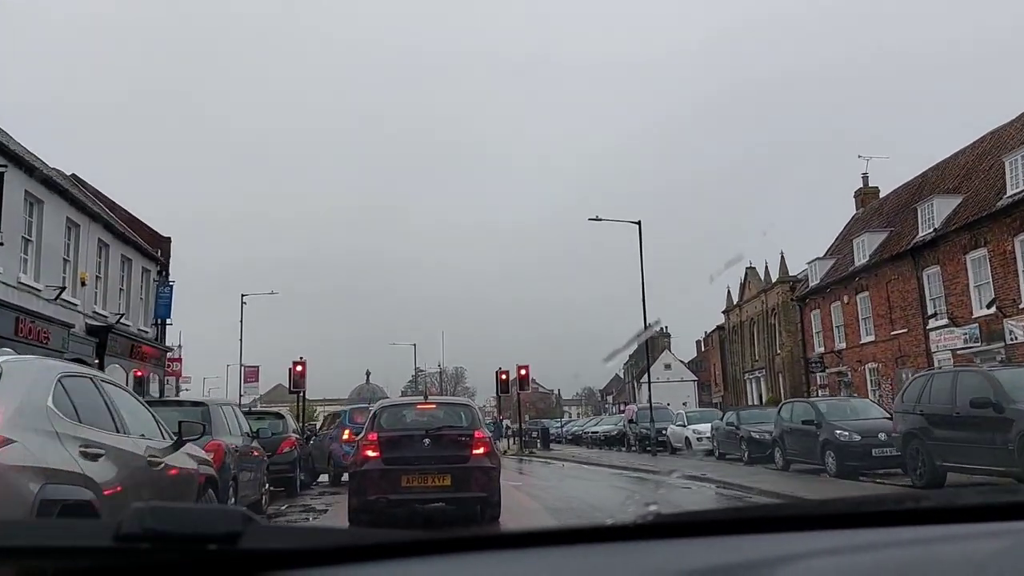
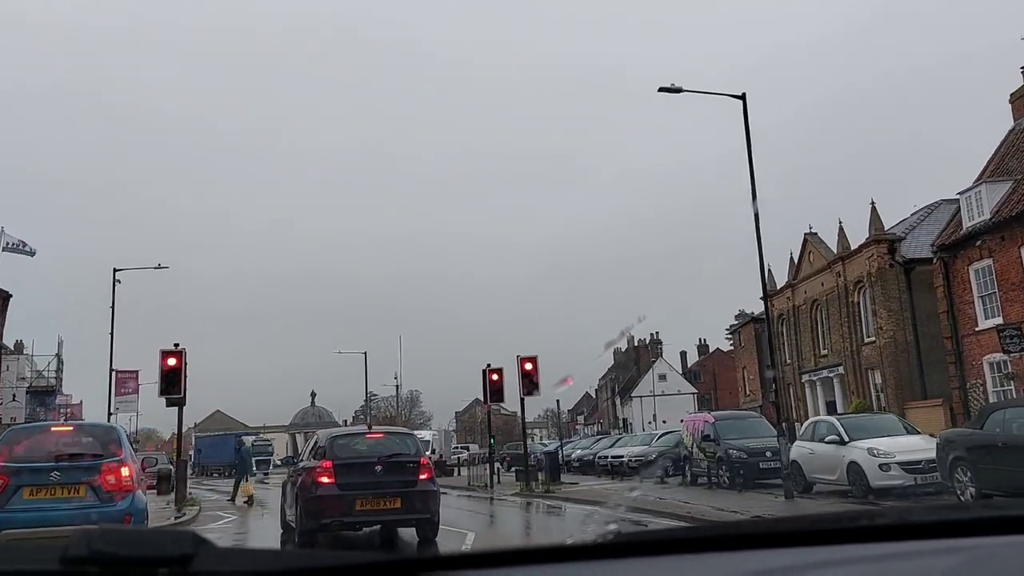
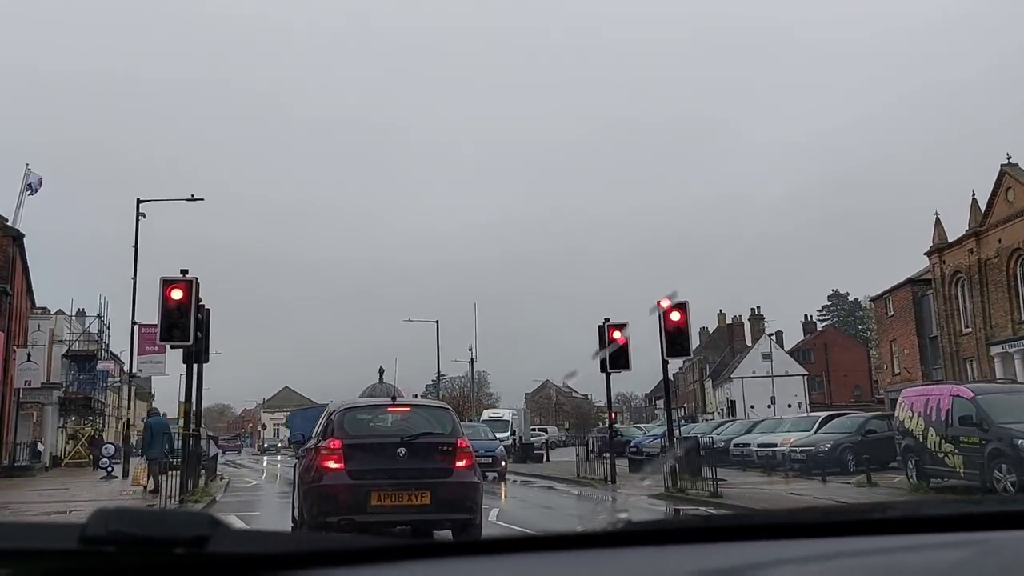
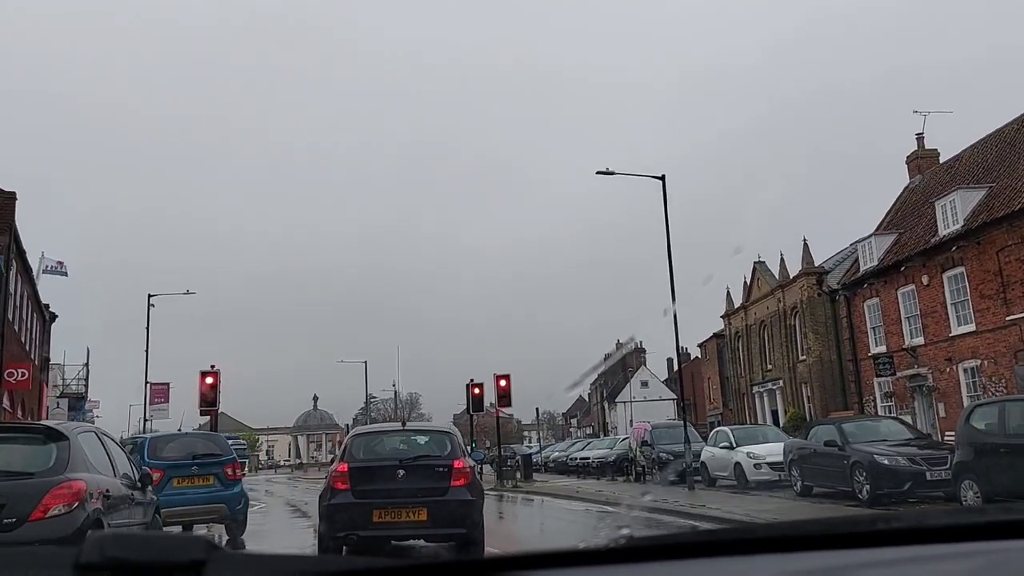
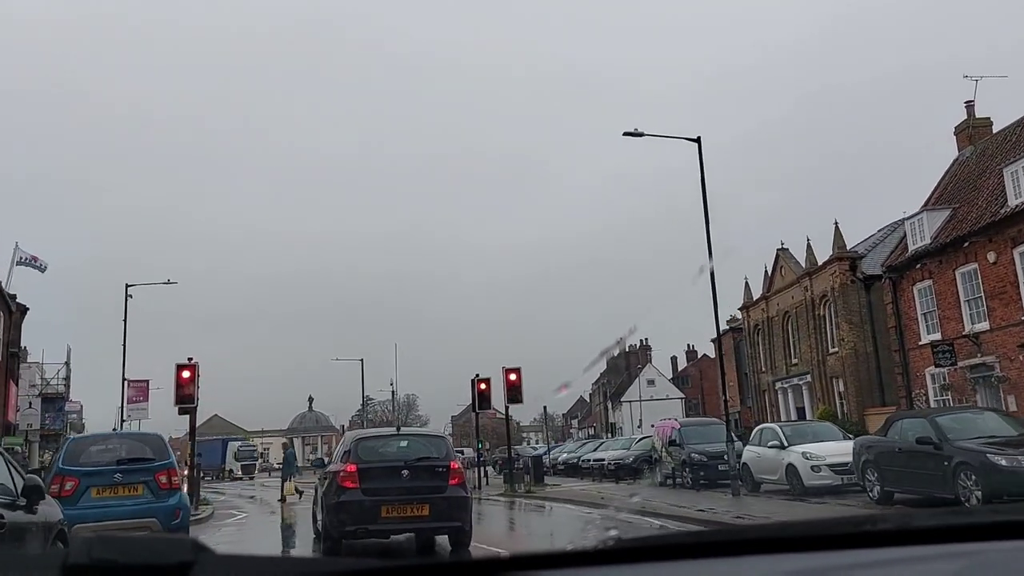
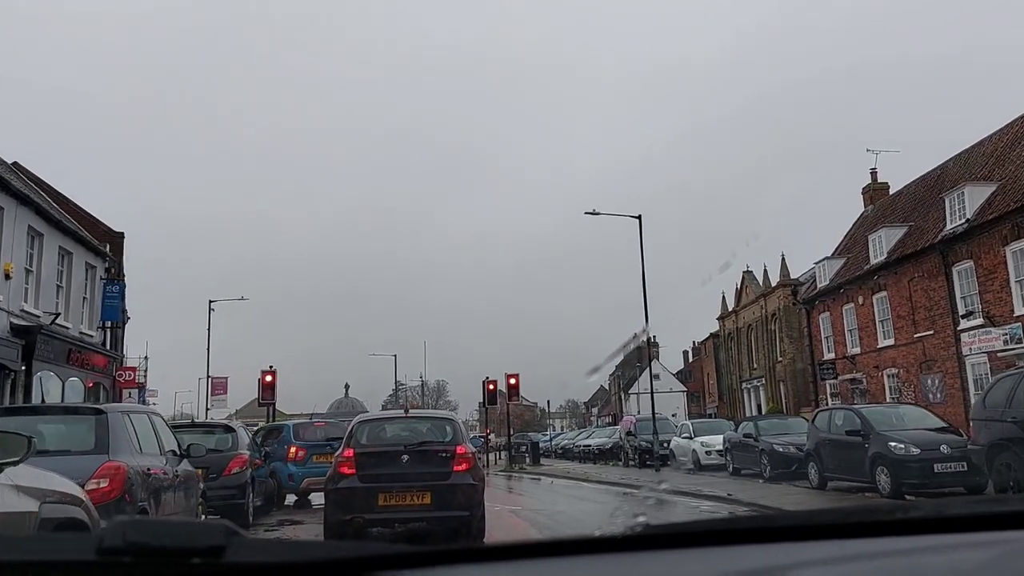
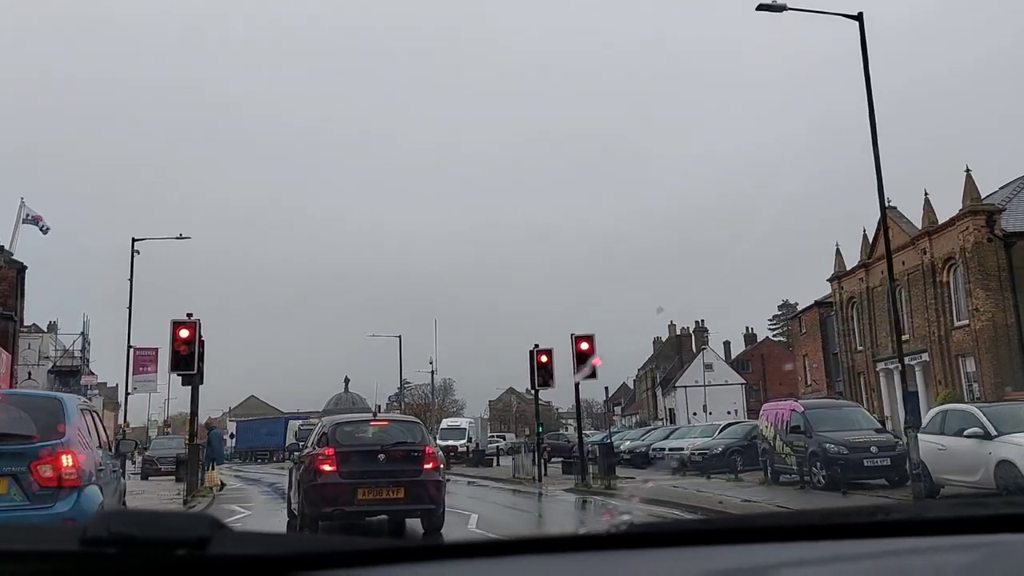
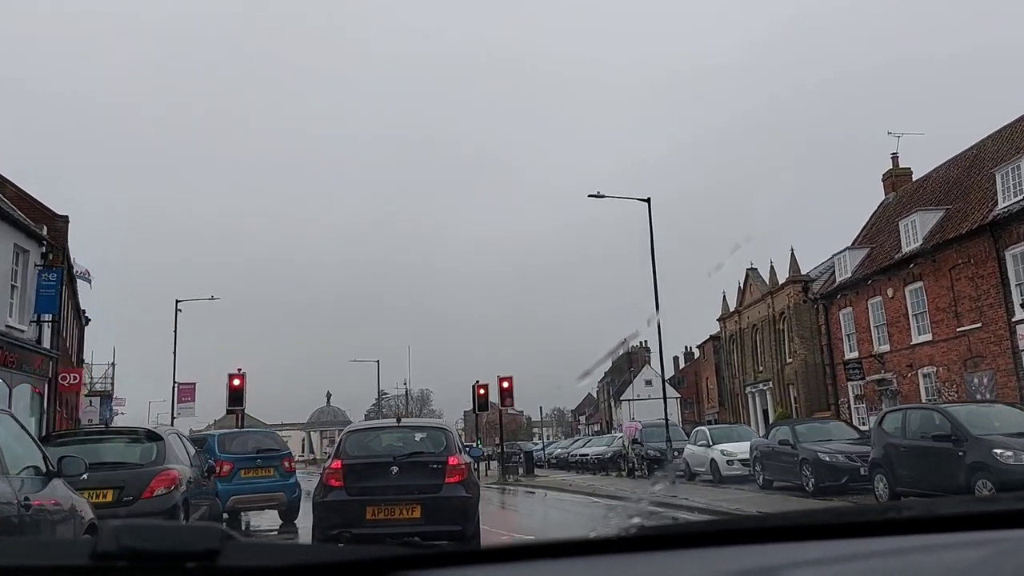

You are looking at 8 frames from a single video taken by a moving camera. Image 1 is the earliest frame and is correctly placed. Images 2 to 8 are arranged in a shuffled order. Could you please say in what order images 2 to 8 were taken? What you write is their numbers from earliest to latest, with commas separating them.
6, 8, 4, 5, 2, 7, 3
